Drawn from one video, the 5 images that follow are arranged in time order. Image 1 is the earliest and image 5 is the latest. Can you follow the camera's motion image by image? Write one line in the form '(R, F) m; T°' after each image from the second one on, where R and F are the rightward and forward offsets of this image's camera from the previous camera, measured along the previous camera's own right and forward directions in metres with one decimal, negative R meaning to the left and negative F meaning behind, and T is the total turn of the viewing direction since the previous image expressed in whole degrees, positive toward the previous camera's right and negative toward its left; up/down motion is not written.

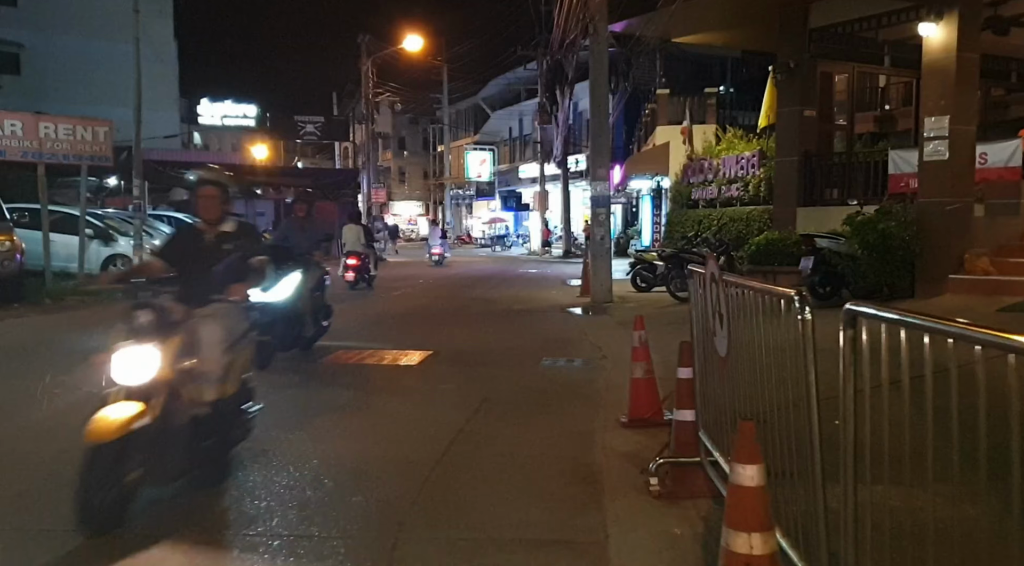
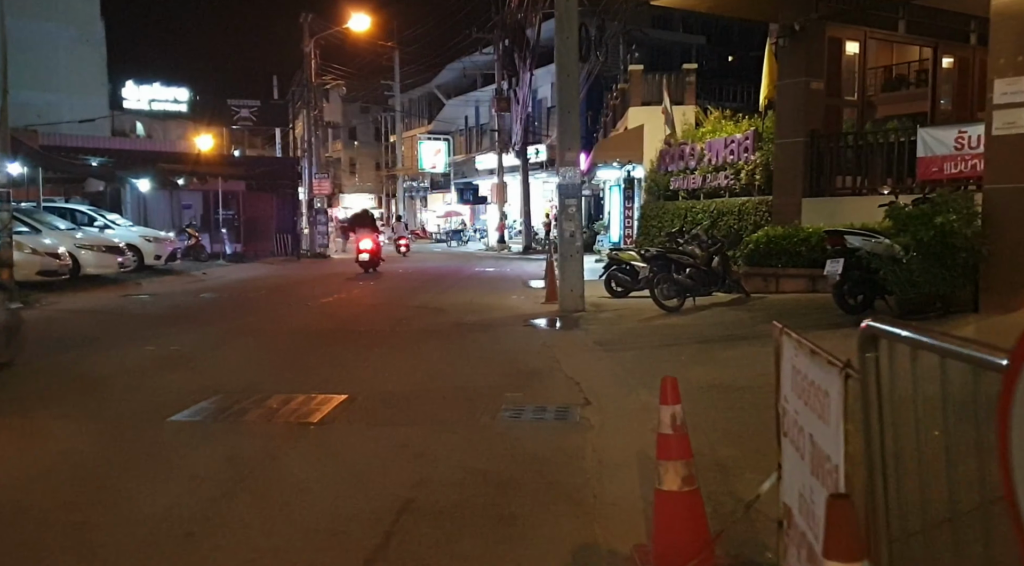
(+0.1, +3.1) m; +3°
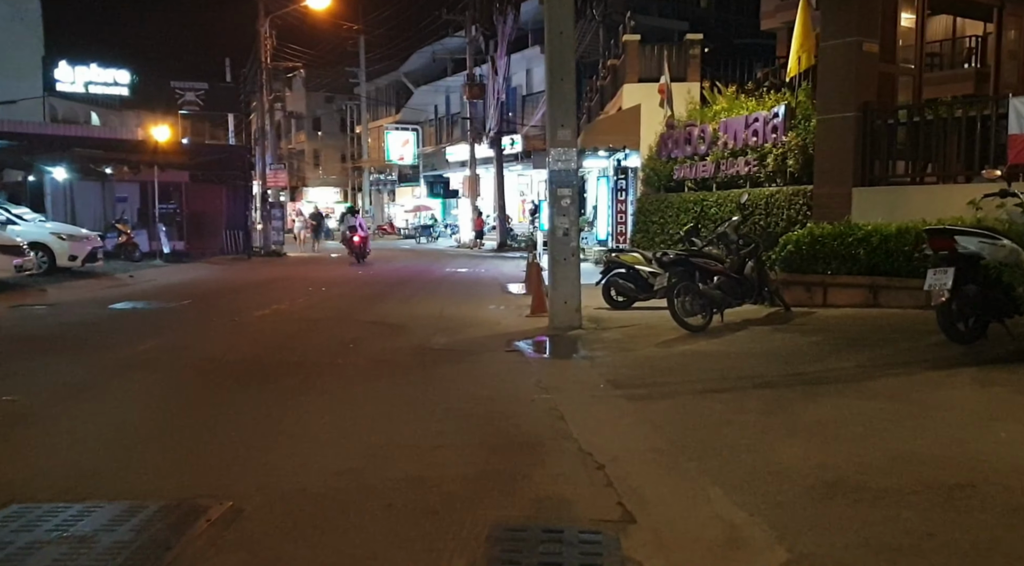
(-0.1, +3.1) m; +2°
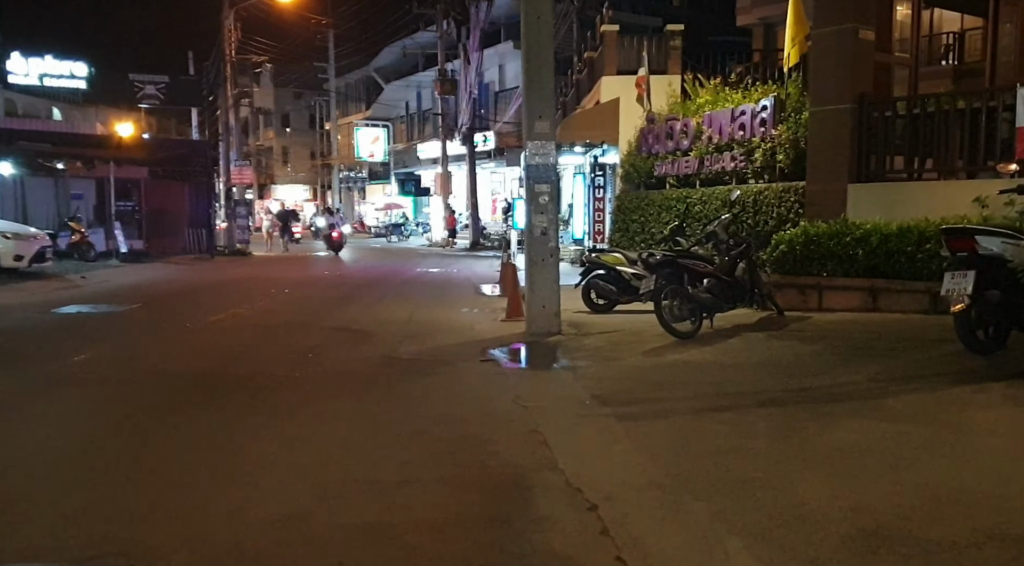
(0.0, +0.8) m; +2°
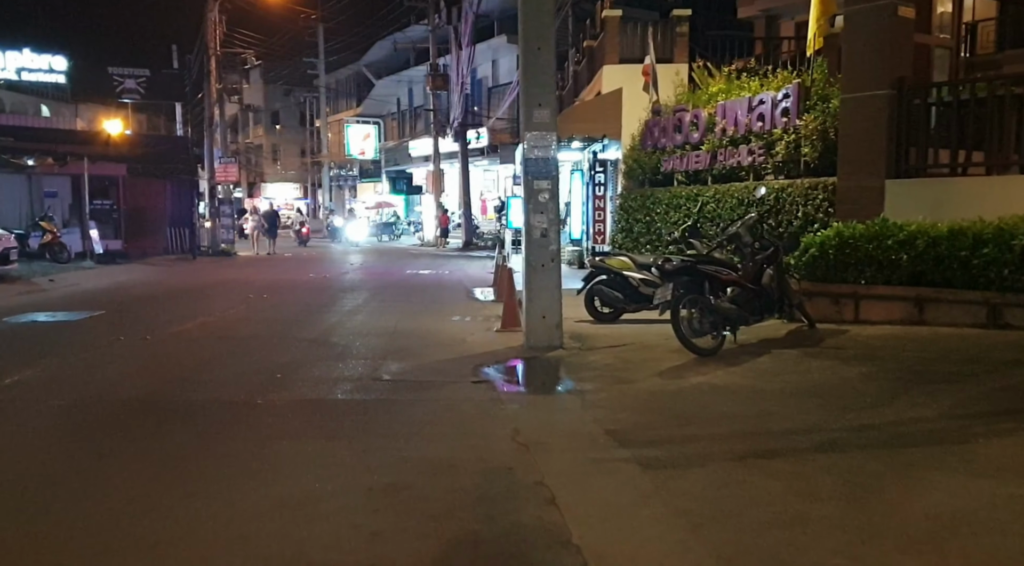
(0.0, +1.3) m; 0°
